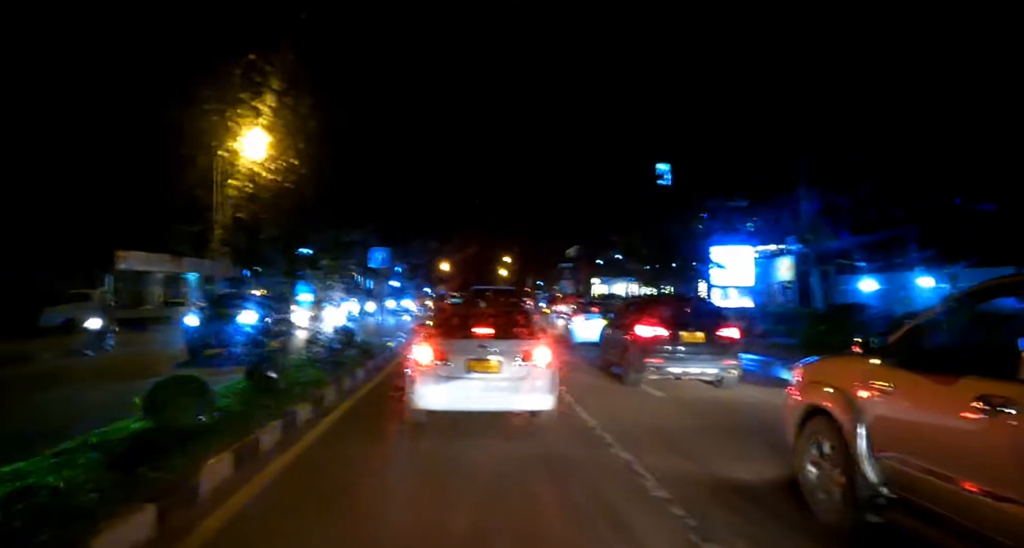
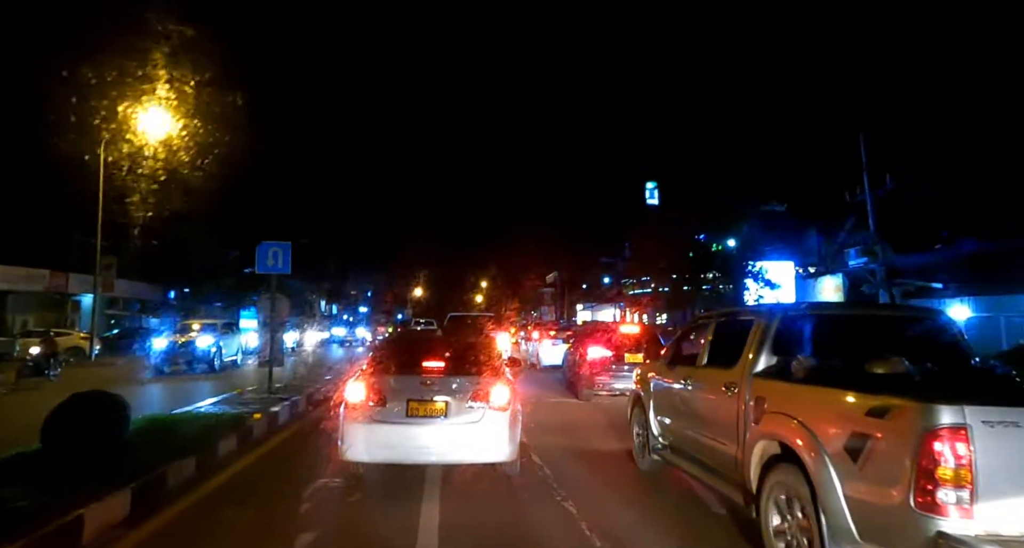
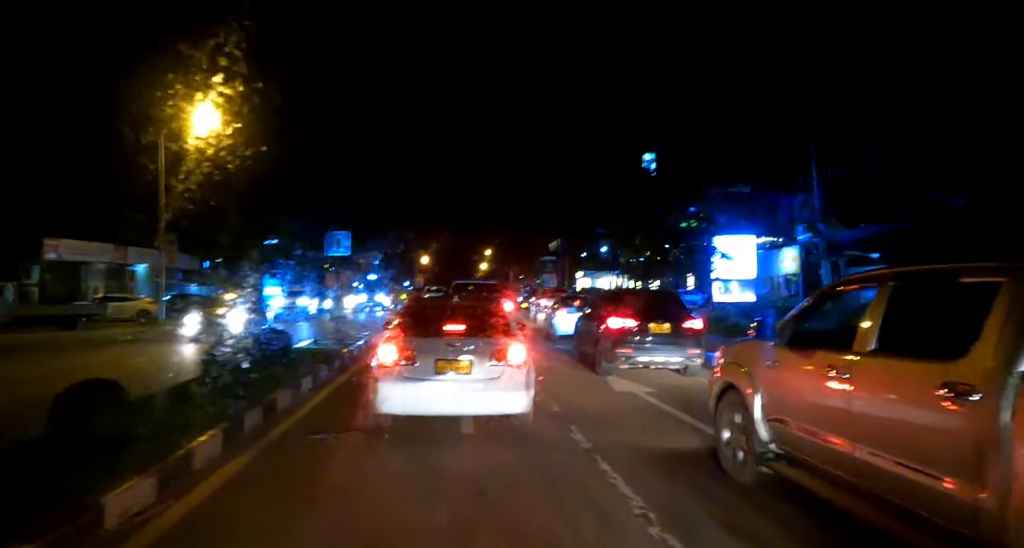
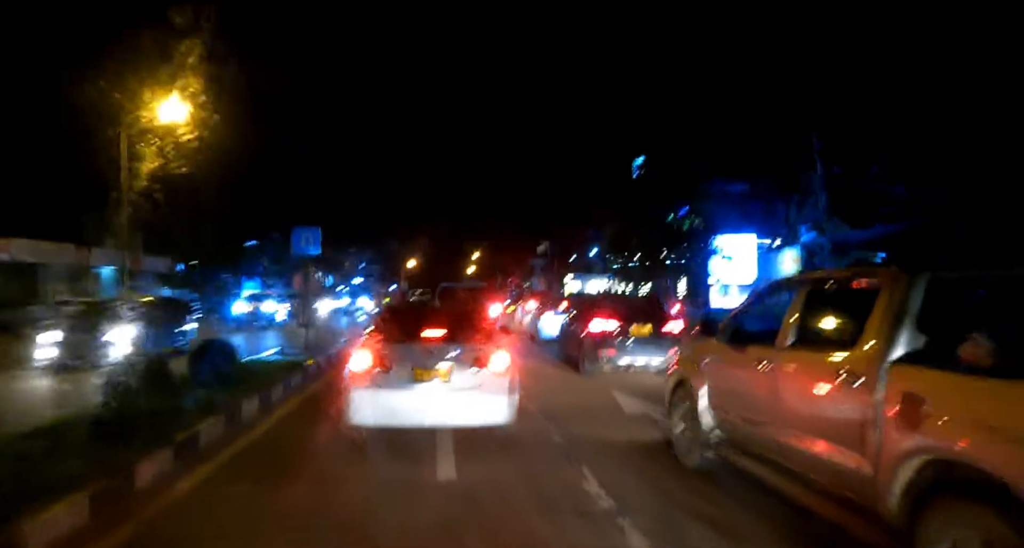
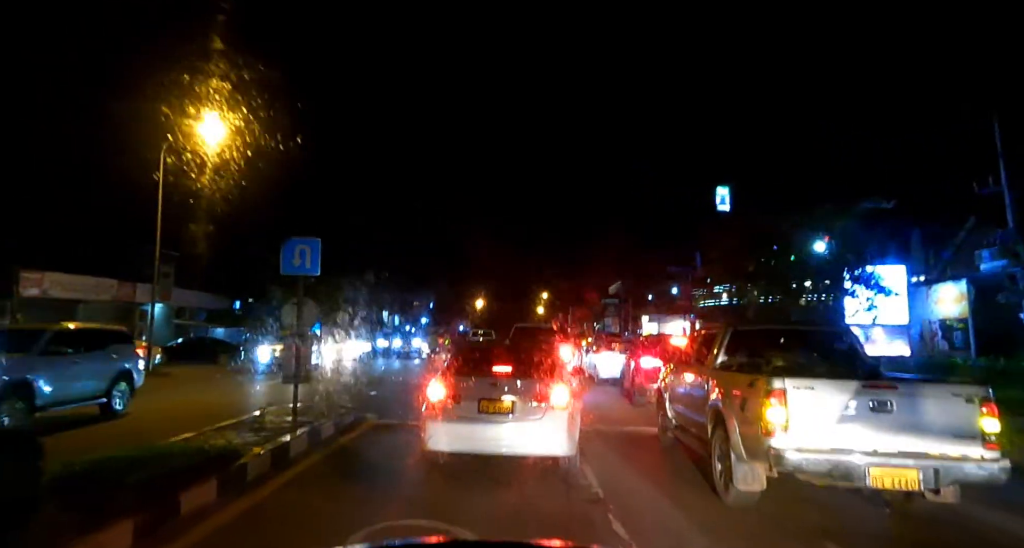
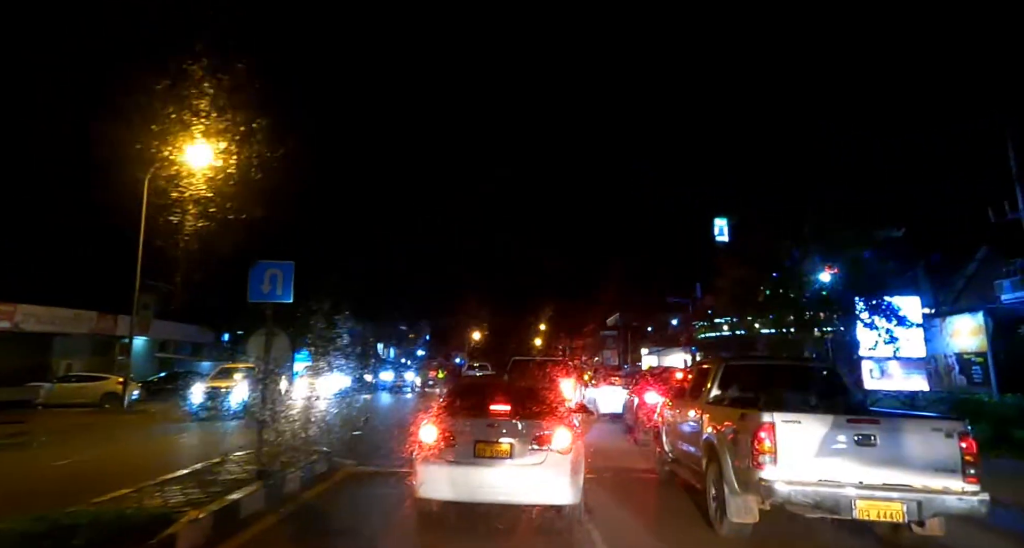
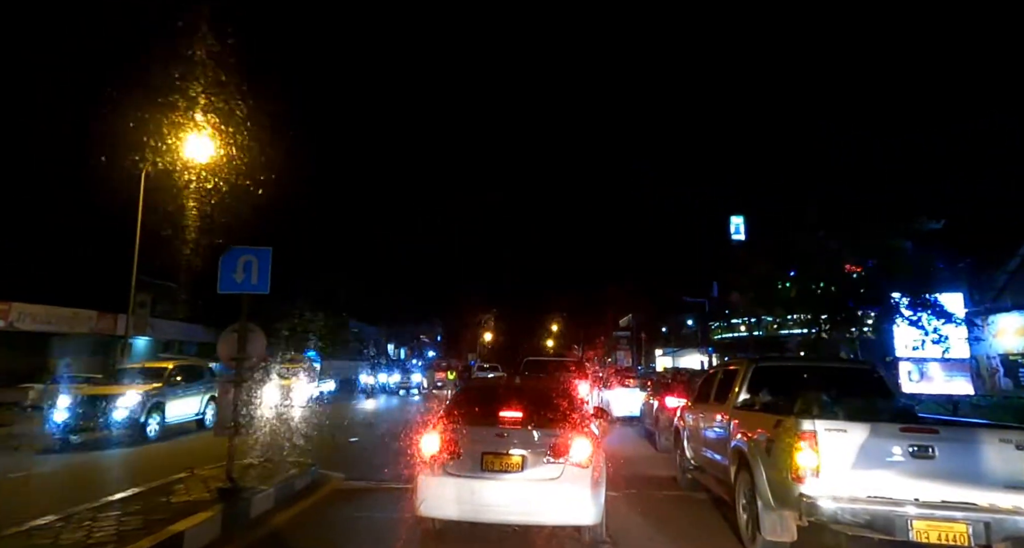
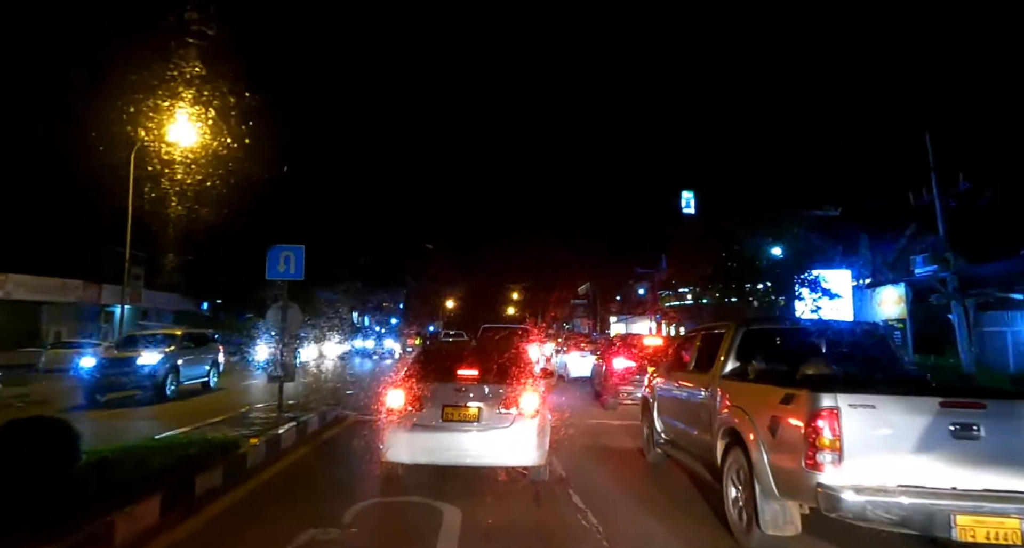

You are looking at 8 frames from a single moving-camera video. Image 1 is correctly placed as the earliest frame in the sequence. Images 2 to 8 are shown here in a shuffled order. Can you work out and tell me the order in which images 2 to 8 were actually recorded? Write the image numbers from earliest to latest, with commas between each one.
3, 4, 2, 8, 5, 6, 7
